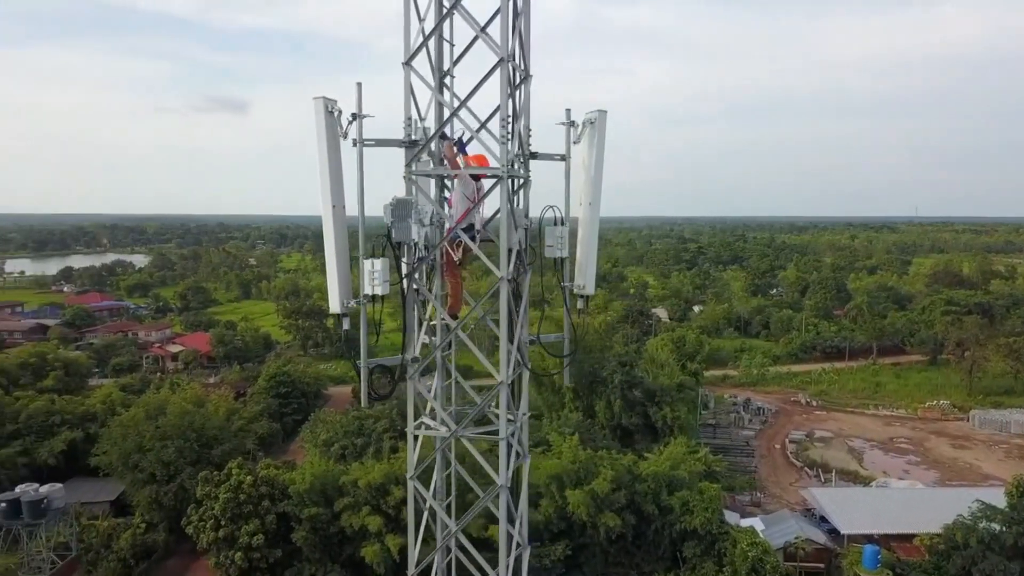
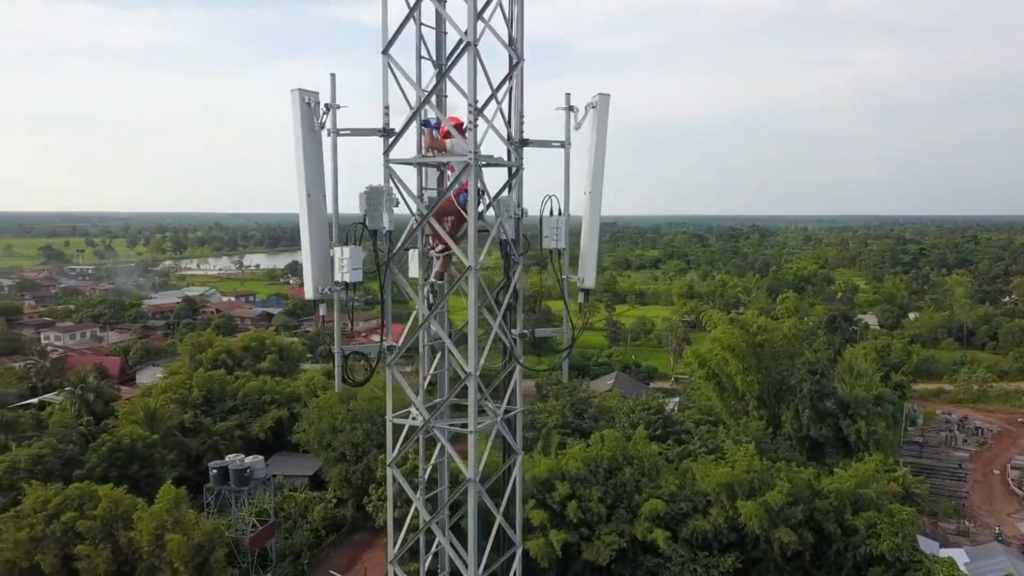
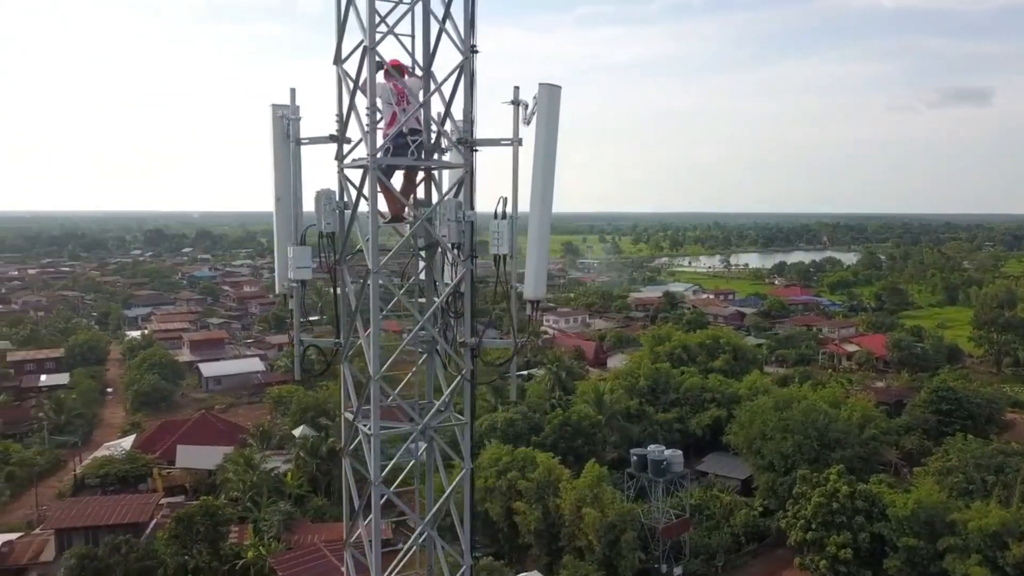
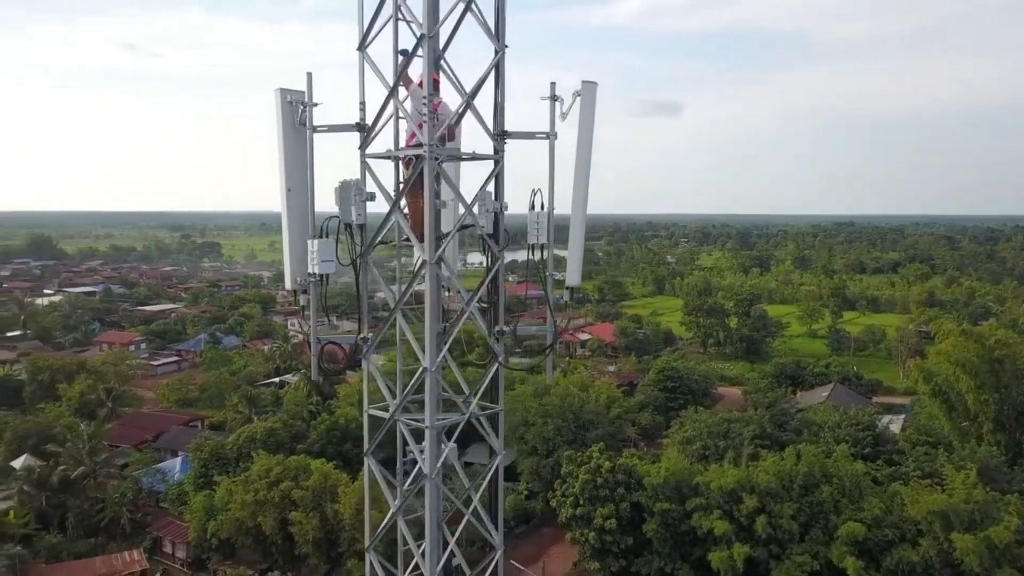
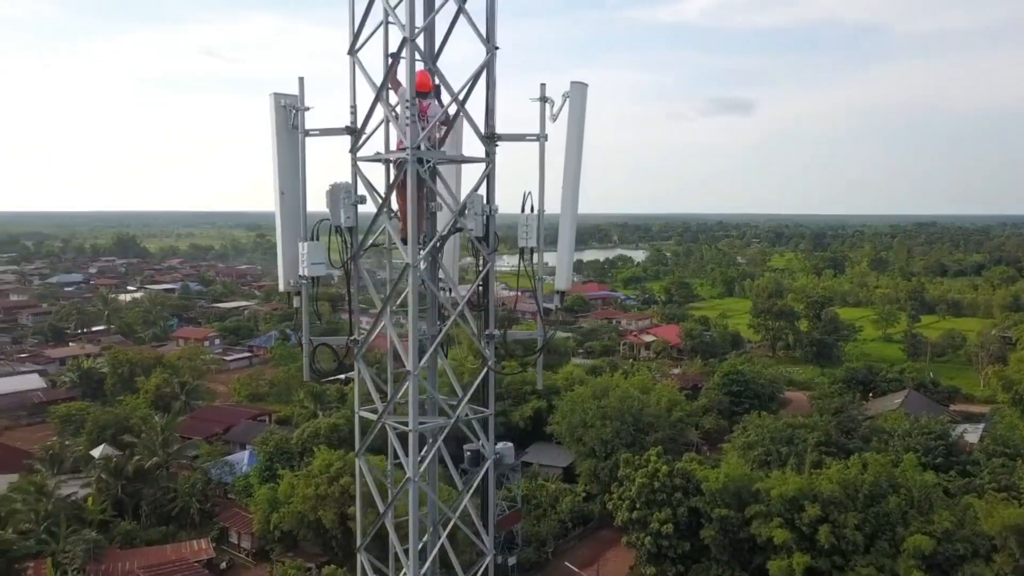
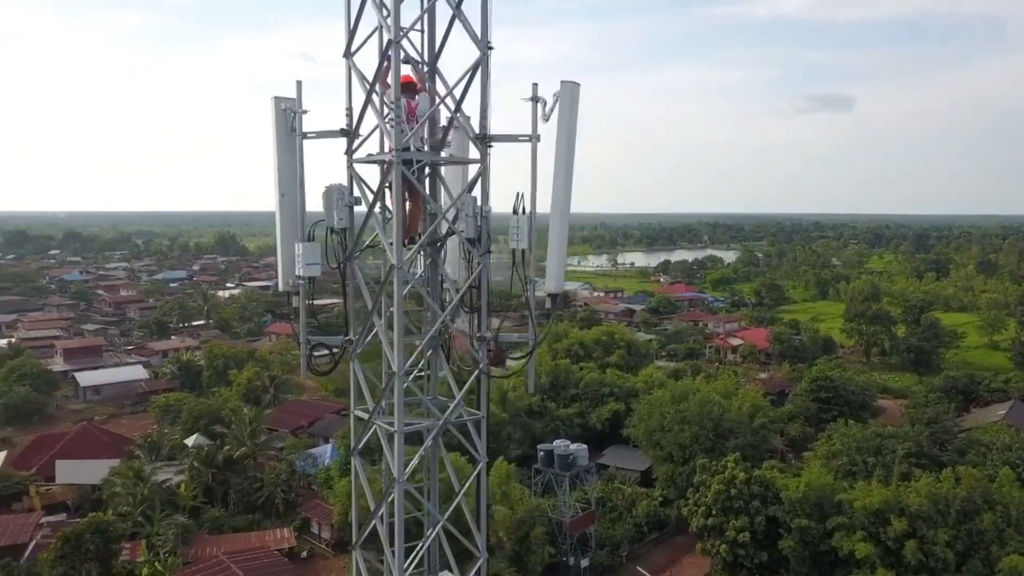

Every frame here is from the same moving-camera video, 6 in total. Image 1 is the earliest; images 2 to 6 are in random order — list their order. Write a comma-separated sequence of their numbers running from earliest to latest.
2, 4, 5, 6, 3
